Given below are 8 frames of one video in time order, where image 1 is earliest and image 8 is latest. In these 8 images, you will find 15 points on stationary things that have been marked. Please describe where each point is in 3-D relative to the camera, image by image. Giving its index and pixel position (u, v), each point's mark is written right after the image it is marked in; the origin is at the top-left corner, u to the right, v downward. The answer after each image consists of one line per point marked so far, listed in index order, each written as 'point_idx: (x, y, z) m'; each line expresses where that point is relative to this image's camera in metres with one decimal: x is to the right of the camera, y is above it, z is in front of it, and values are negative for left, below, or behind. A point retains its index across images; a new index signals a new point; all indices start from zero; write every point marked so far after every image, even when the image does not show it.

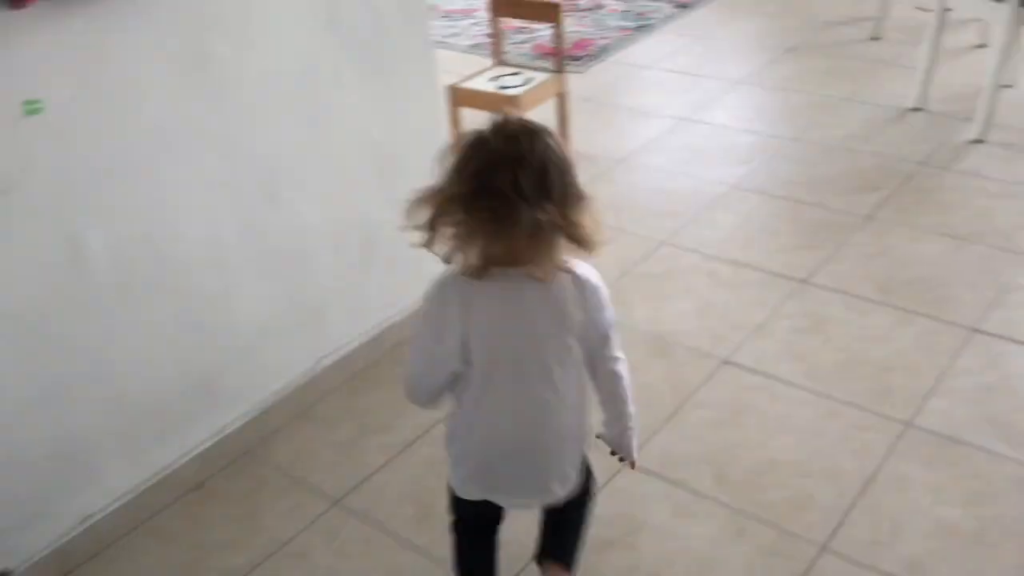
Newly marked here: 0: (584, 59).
0: (+0.1, +0.7, +3.2) m
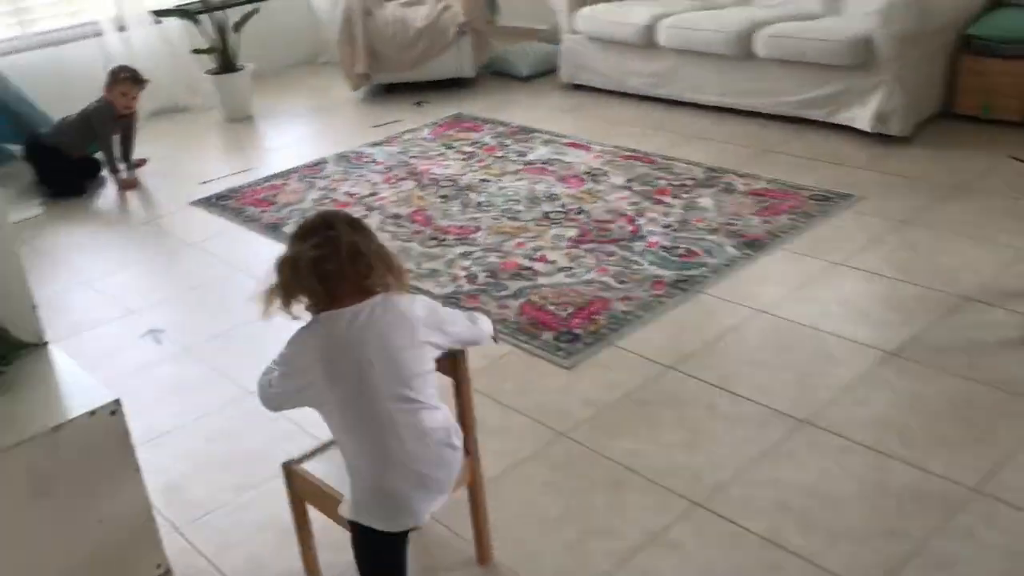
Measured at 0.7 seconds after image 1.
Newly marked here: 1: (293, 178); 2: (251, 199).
0: (+0.1, -0.1, +2.3) m
1: (-0.8, +0.4, +3.7) m
2: (-0.9, +0.3, +3.5) m
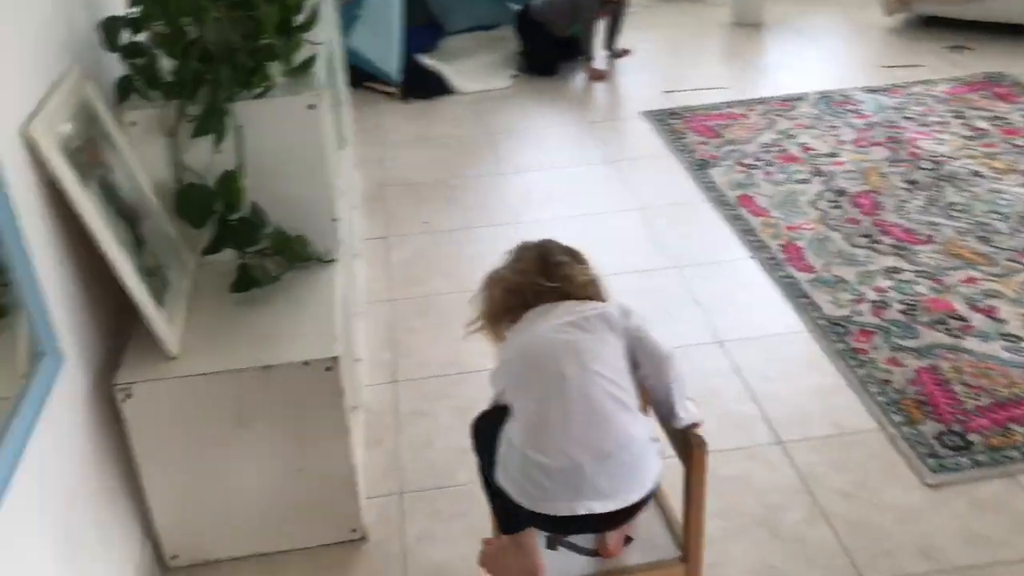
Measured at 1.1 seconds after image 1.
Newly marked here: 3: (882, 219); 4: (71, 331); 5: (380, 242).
0: (+0.7, -0.3, +1.7) m
1: (+0.8, +0.6, +3.2) m
2: (+0.6, +0.5, +3.1) m
3: (+0.9, +0.2, +2.5) m
4: (-0.6, -0.1, +1.3) m
5: (-0.3, +0.1, +2.5) m
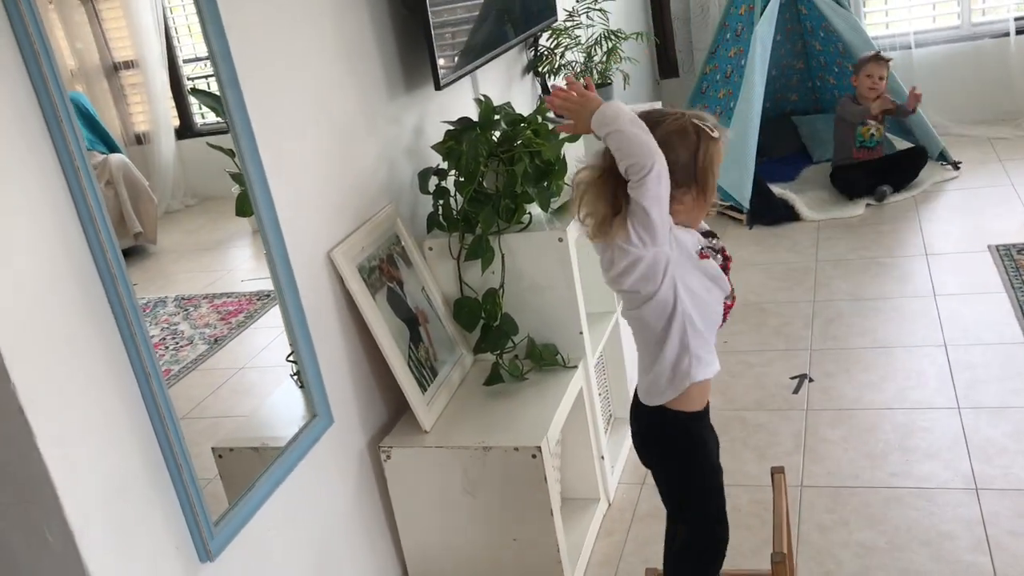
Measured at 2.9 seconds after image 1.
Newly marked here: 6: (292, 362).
0: (+1.0, -0.6, +1.5) m
1: (+1.8, +0.1, +2.9) m
2: (+1.6, +0.1, +2.9) m
3: (+1.6, -0.2, +2.2) m
4: (-0.3, -0.2, +1.8) m
5: (+0.5, -0.2, +2.8) m
6: (-0.4, -0.1, +1.6) m
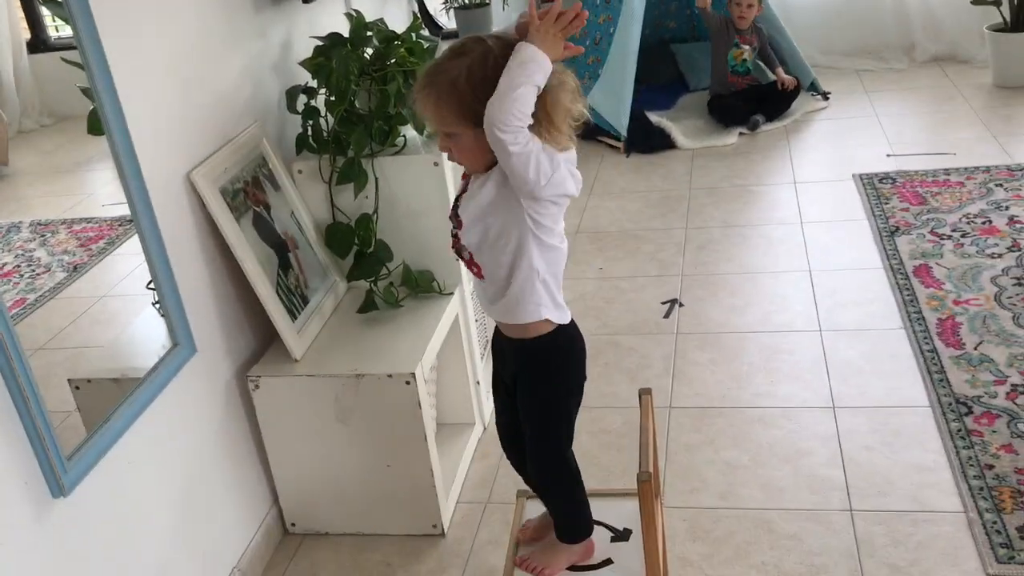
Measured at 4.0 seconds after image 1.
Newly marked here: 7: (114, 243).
0: (+0.8, -0.4, +1.6) m
1: (+1.4, +0.3, +3.1) m
2: (+1.2, +0.3, +3.1) m
3: (+1.3, 0.0, +2.3) m
4: (-0.5, -0.1, +1.7) m
5: (+0.1, 0.0, +2.8) m
6: (-0.6, 0.0, +1.6) m
7: (-0.6, +0.1, +1.5) m
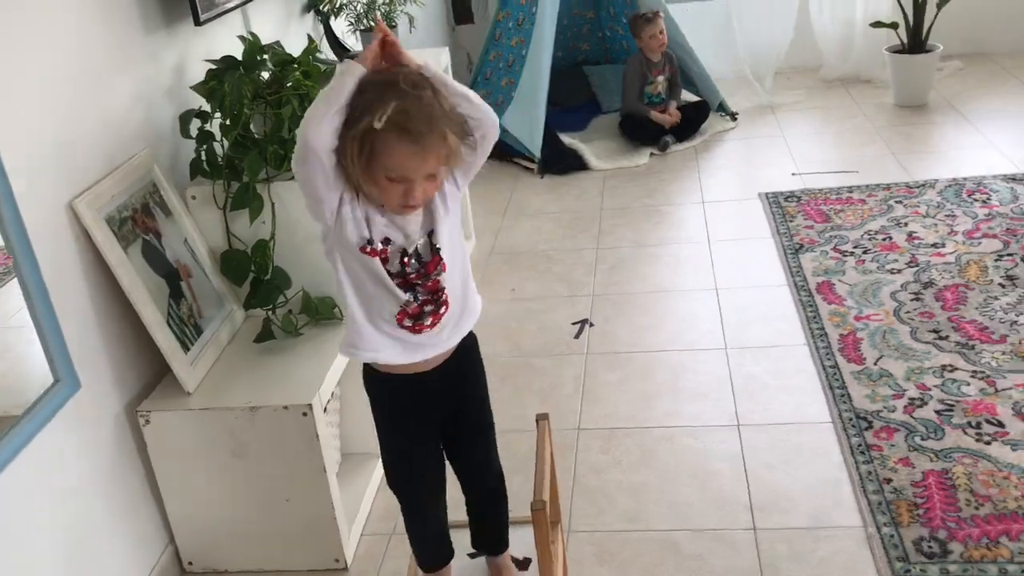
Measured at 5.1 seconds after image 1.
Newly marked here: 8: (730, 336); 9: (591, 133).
0: (+0.7, -0.5, +1.7) m
1: (+1.2, +0.3, +3.2) m
2: (+1.0, +0.2, +3.1) m
3: (+1.1, -0.1, +2.4) m
4: (-0.7, -0.1, +1.7) m
5: (-0.1, -0.1, +2.8) m
6: (-0.7, -0.1, +1.5) m
7: (-0.7, 0.0, +1.4) m
8: (+0.5, -0.1, +2.4) m
9: (+0.3, +0.6, +4.1) m
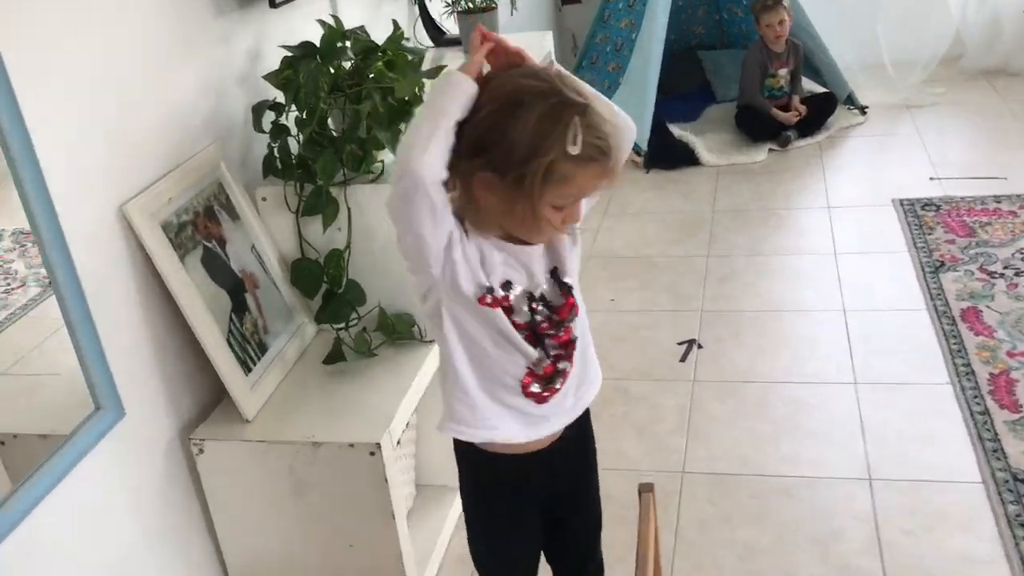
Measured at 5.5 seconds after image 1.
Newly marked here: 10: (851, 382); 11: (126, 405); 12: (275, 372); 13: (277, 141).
0: (+0.8, -0.5, +1.4) m
1: (+1.5, +0.2, +2.8) m
2: (+1.2, +0.2, +2.8) m
3: (+1.3, -0.1, +2.1) m
4: (-0.5, -0.2, +1.5) m
5: (+0.1, -0.1, +2.5) m
6: (-0.6, -0.1, +1.3) m
7: (-0.6, 0.0, +1.2) m
8: (+0.8, -0.2, +2.2) m
9: (+0.7, +0.6, +3.8) m
10: (+0.7, -0.2, +2.1) m
11: (-0.6, -0.2, +1.4) m
12: (-0.4, -0.1, +1.7) m
13: (-0.4, +0.3, +1.7) m
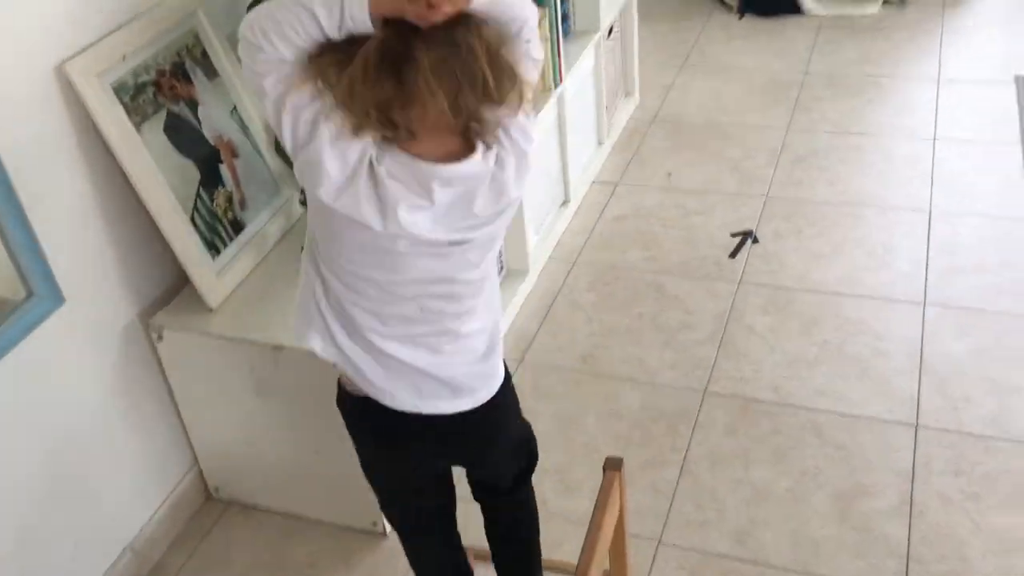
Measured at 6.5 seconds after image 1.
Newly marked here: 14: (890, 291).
0: (+0.7, -0.5, +1.2) m
1: (+1.6, +0.4, +2.4) m
2: (+1.4, +0.4, +2.4) m
3: (+1.3, 0.0, +1.7) m
4: (-0.6, 0.0, +1.4) m
5: (+0.2, +0.2, +2.3) m
6: (-0.6, +0.1, +1.2) m
7: (-0.7, +0.1, +1.1) m
8: (+0.8, 0.0, +1.9) m
9: (+1.0, +1.1, +3.3) m
10: (+0.8, 0.0, +1.8) m
11: (-0.6, 0.0, +1.3) m
12: (-0.4, +0.1, +1.5) m
13: (-0.4, +0.4, +1.5) m
14: (+0.7, 0.0, +1.9) m
